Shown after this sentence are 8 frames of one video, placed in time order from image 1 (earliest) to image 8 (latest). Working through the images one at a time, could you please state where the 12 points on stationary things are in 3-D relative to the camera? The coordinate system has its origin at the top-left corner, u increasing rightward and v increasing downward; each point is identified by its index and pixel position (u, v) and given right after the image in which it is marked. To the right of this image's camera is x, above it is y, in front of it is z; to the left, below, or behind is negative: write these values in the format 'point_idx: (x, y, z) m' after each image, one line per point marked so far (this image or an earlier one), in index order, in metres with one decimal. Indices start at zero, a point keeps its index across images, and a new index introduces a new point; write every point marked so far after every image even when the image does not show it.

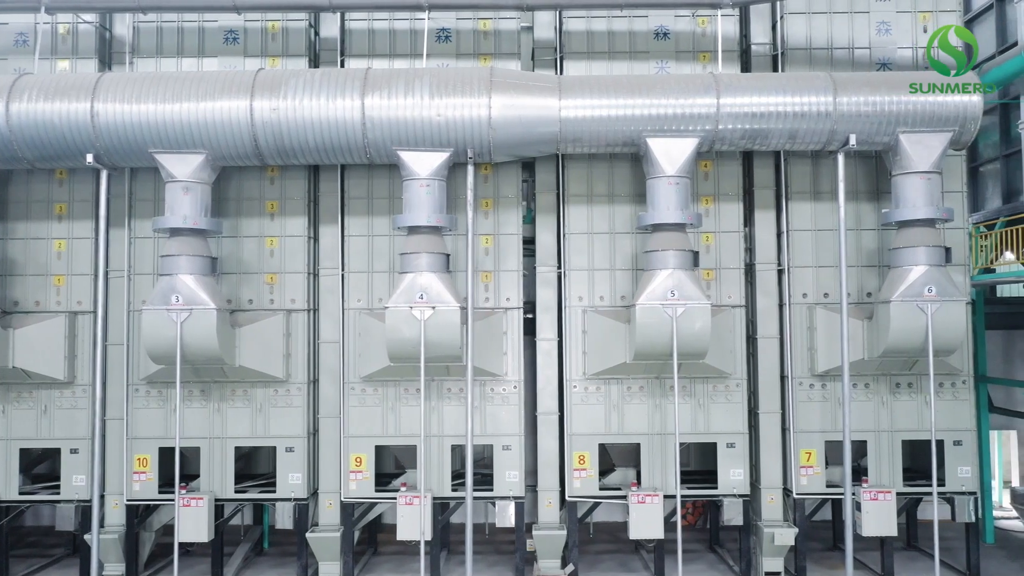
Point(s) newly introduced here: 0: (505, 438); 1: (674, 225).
0: (-0.1, -1.2, +6.7) m
1: (+1.2, +0.5, +6.0) m
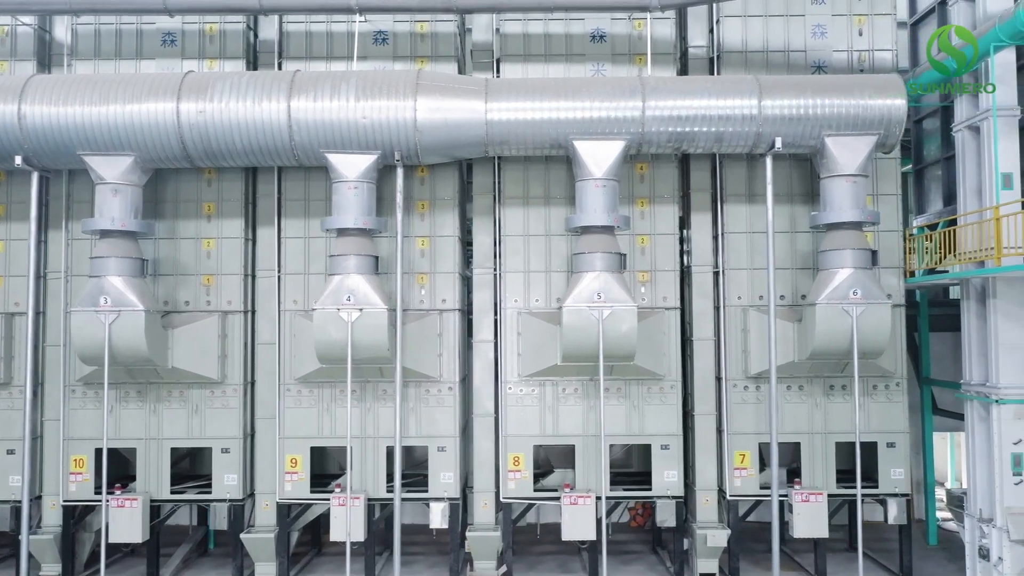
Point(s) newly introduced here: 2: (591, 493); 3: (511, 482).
0: (-0.6, -1.2, +6.7) m
1: (+0.7, +0.5, +6.0) m
2: (+0.6, -1.7, +6.5) m
3: (0.0, -1.6, +6.6) m
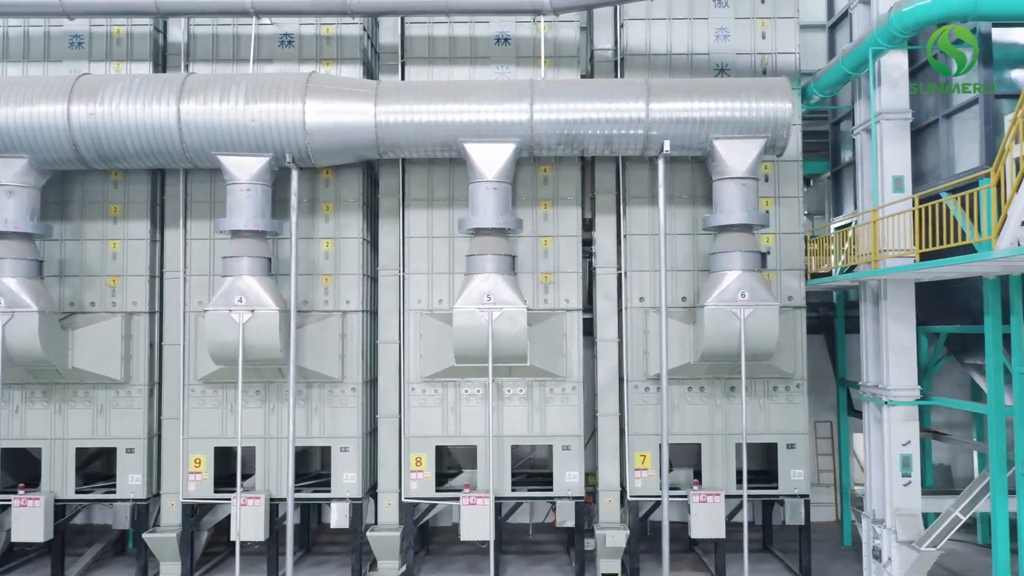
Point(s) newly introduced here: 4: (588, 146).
0: (-1.4, -1.3, +6.7) m
1: (-0.1, +0.4, +6.0) m
2: (-0.2, -1.7, +6.6) m
3: (-0.8, -1.6, +6.7) m
4: (+0.6, +1.1, +6.0) m
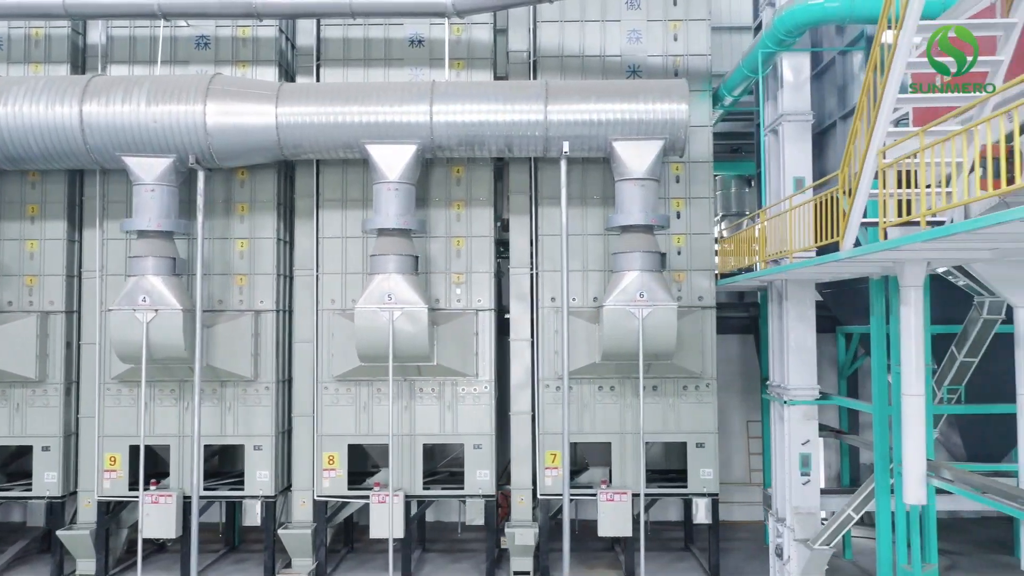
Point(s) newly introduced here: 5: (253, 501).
0: (-2.1, -1.3, +6.8) m
1: (-0.9, +0.4, +6.1) m
2: (-0.9, -1.7, +6.6) m
3: (-1.6, -1.6, +6.7) m
4: (-0.2, +1.1, +6.1) m
5: (-2.2, -1.8, +6.8) m
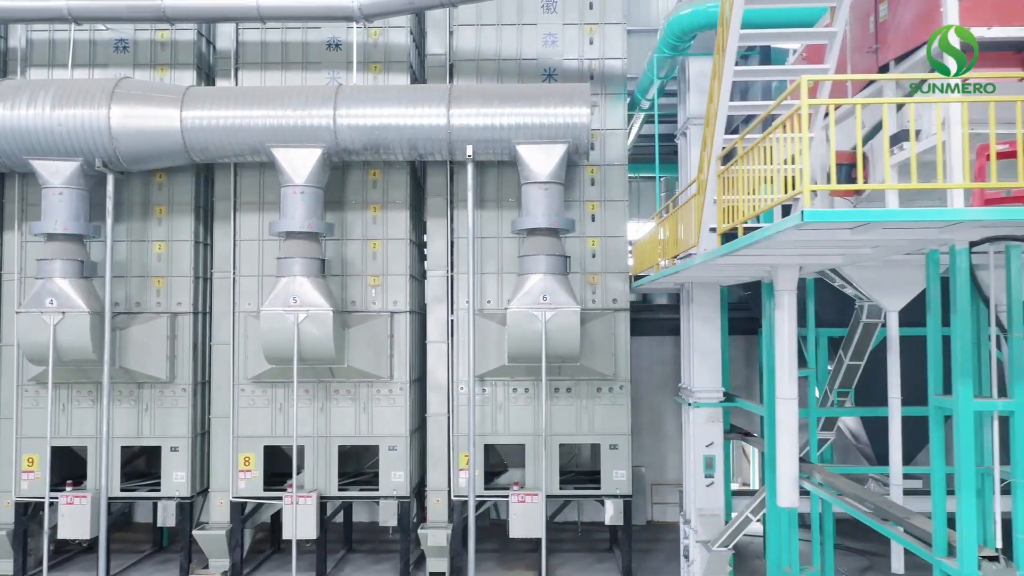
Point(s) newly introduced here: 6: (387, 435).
0: (-2.9, -1.3, +6.8) m
1: (-1.6, +0.4, +6.1) m
2: (-1.6, -1.7, +6.6) m
3: (-2.3, -1.6, +6.8) m
4: (-0.9, +1.0, +6.1) m
5: (-2.9, -1.8, +6.8) m
6: (-1.0, -1.2, +6.8) m
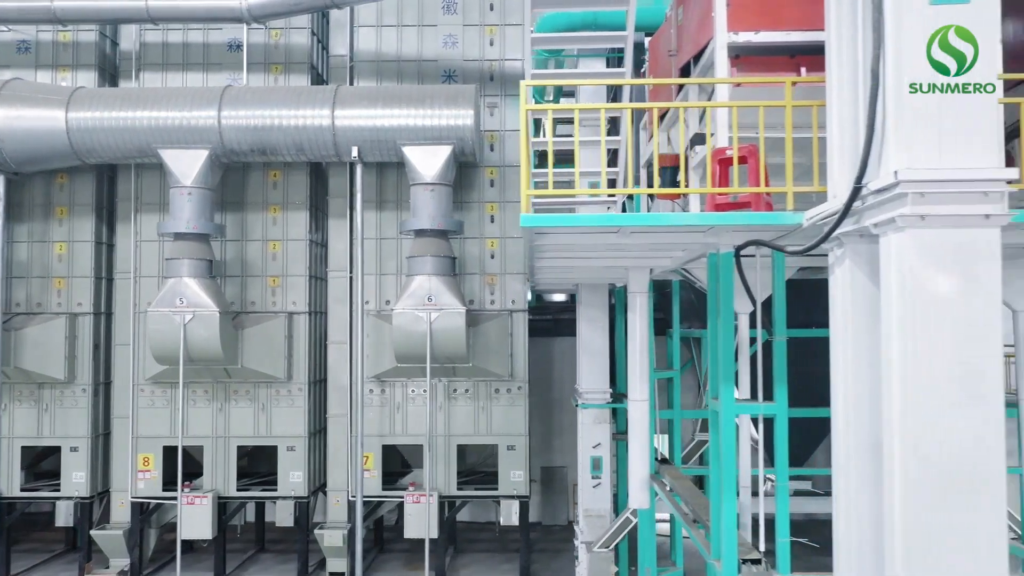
0: (-3.7, -1.3, +6.8) m
1: (-2.4, +0.4, +6.1) m
2: (-2.5, -1.7, +6.7) m
3: (-3.1, -1.6, +6.8) m
4: (-1.7, +1.0, +6.1) m
5: (-3.7, -1.8, +6.8) m
6: (-1.9, -1.2, +6.8) m
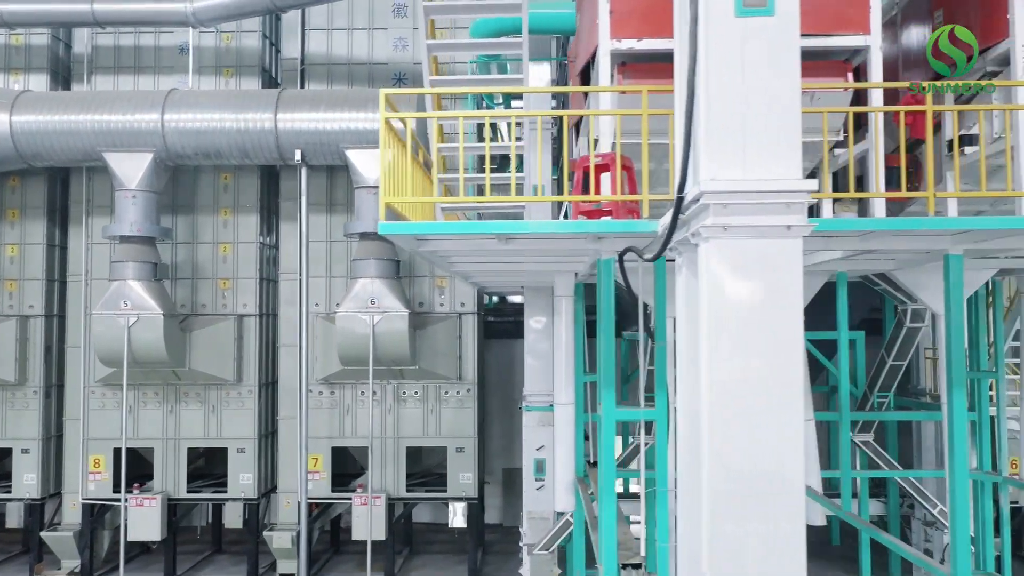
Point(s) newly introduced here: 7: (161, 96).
0: (-4.1, -1.3, +6.9) m
1: (-2.9, +0.4, +6.2) m
2: (-2.9, -1.7, +6.7) m
3: (-3.6, -1.6, +6.8) m
4: (-2.2, +1.0, +6.2) m
5: (-4.2, -1.8, +6.9) m
6: (-2.3, -1.3, +6.8) m
7: (-2.6, +1.4, +6.1) m
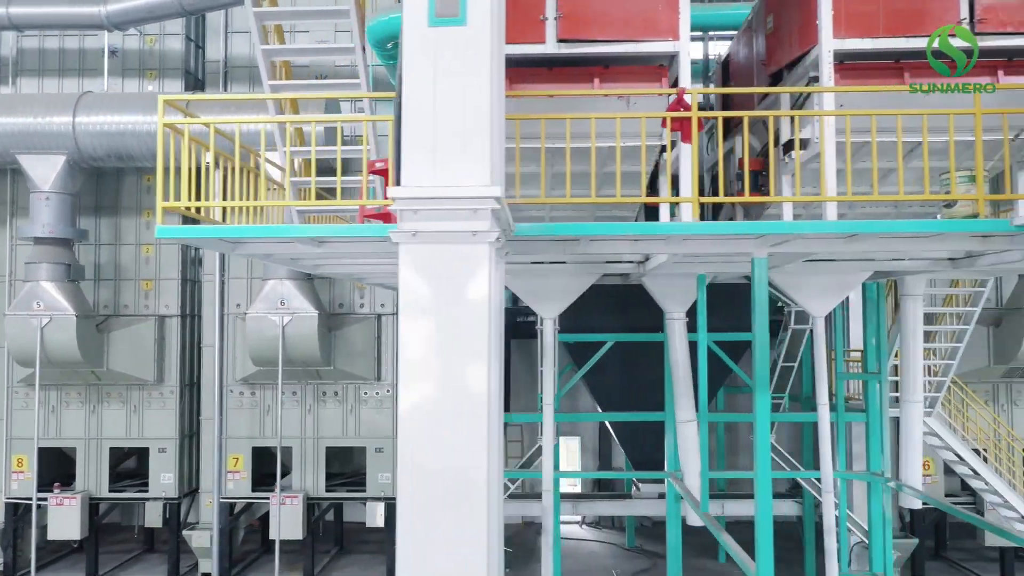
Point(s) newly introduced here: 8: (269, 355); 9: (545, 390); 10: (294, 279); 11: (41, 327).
0: (-4.8, -1.3, +6.9) m
1: (-3.6, +0.4, +6.2) m
2: (-3.6, -1.7, +6.7) m
3: (-4.2, -1.6, +6.9) m
4: (-2.9, +1.0, +6.2) m
5: (-4.8, -1.8, +6.9) m
6: (-3.0, -1.3, +6.9) m
7: (-3.3, +1.4, +6.2) m
8: (-1.9, -0.5, +6.2) m
9: (+0.2, -0.6, +4.7) m
10: (-1.7, +0.1, +6.1) m
11: (-3.6, -0.3, +6.1) m
